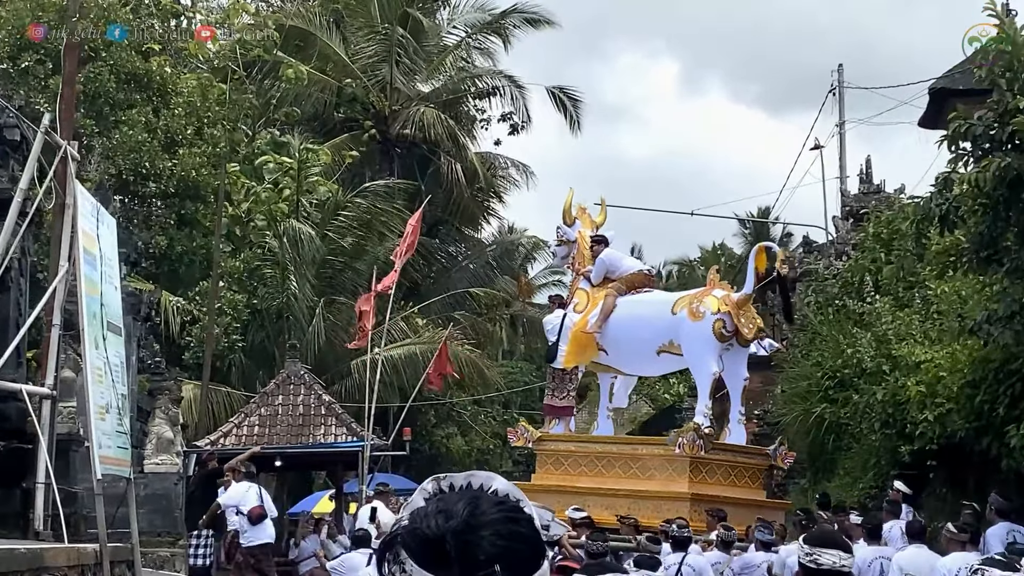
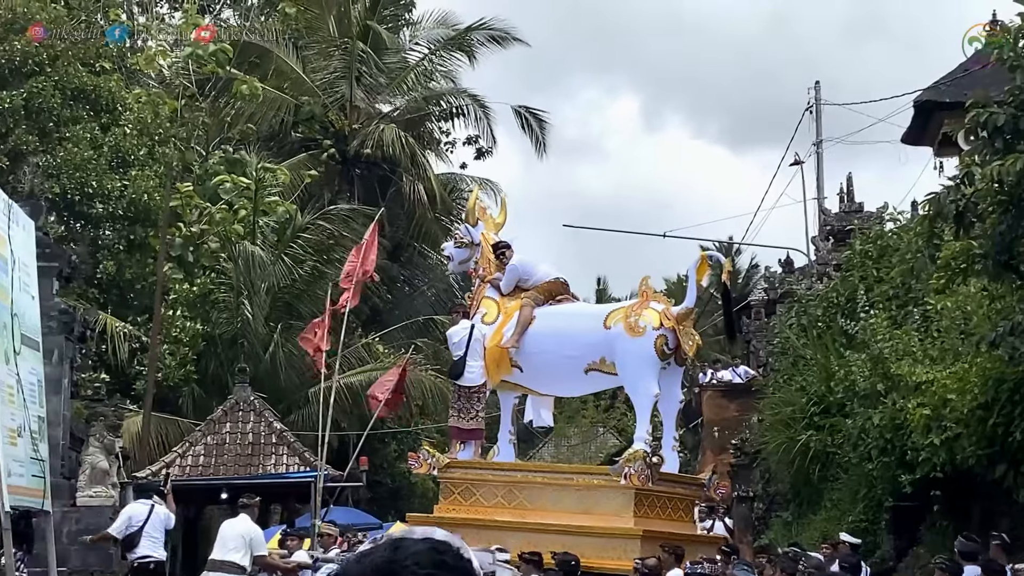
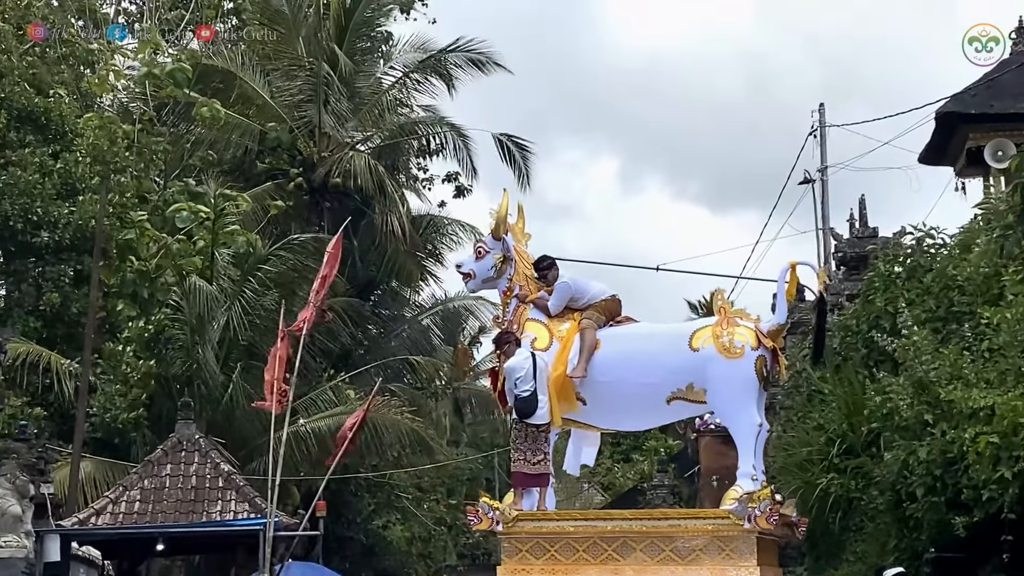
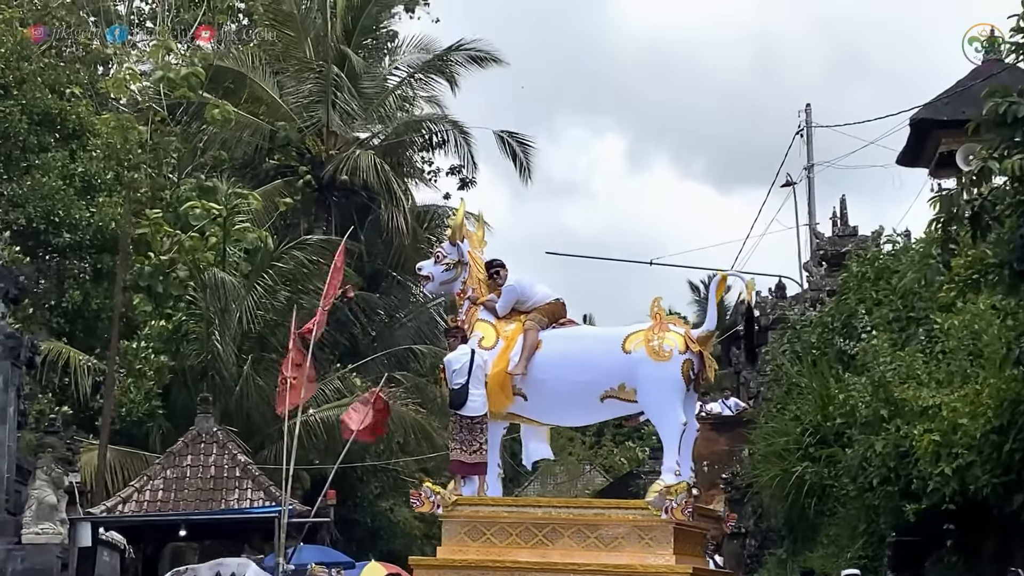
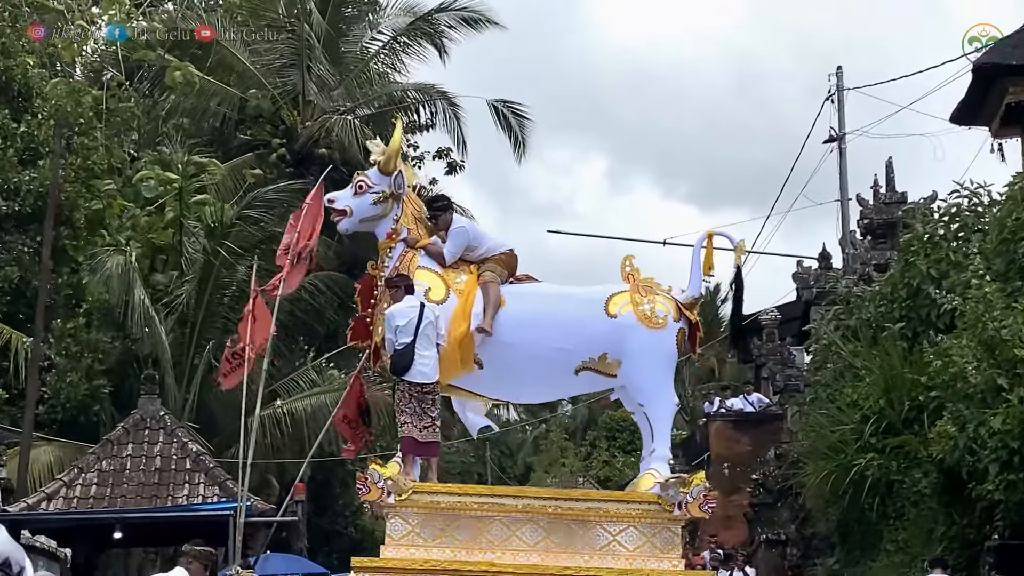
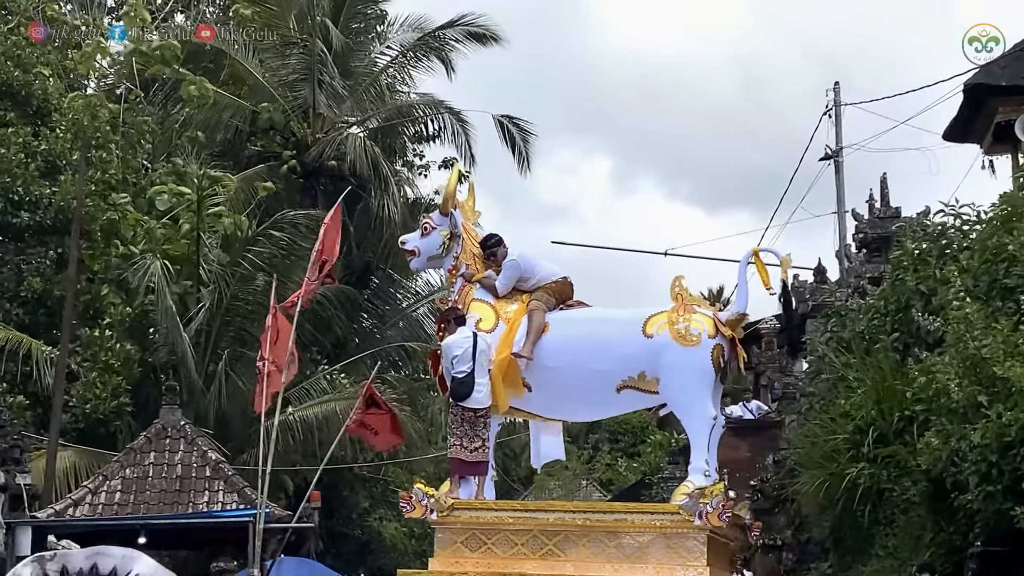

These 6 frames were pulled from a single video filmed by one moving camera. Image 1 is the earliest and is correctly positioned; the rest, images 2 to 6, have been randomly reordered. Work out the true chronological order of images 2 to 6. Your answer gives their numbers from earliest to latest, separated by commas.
2, 4, 3, 6, 5
